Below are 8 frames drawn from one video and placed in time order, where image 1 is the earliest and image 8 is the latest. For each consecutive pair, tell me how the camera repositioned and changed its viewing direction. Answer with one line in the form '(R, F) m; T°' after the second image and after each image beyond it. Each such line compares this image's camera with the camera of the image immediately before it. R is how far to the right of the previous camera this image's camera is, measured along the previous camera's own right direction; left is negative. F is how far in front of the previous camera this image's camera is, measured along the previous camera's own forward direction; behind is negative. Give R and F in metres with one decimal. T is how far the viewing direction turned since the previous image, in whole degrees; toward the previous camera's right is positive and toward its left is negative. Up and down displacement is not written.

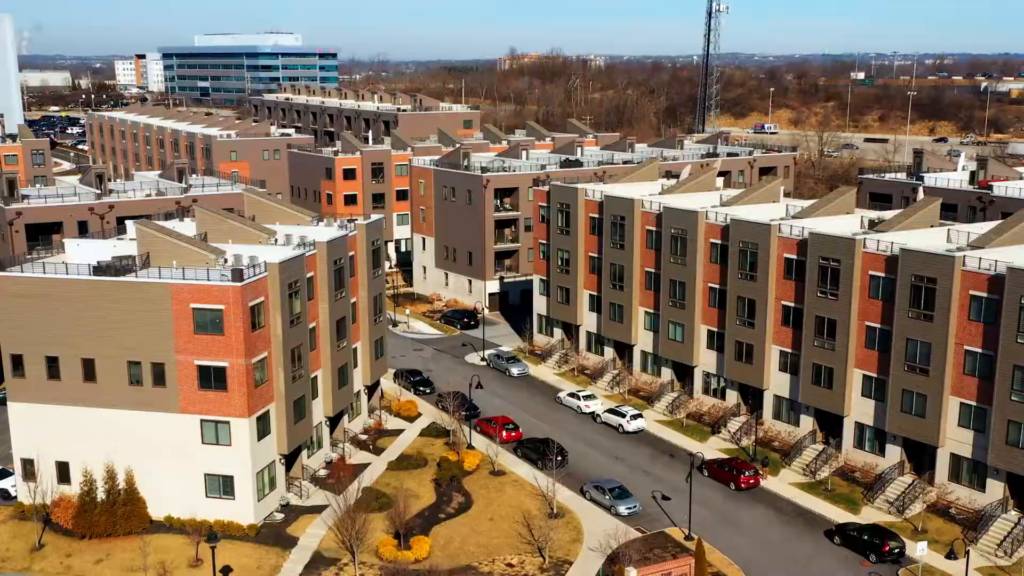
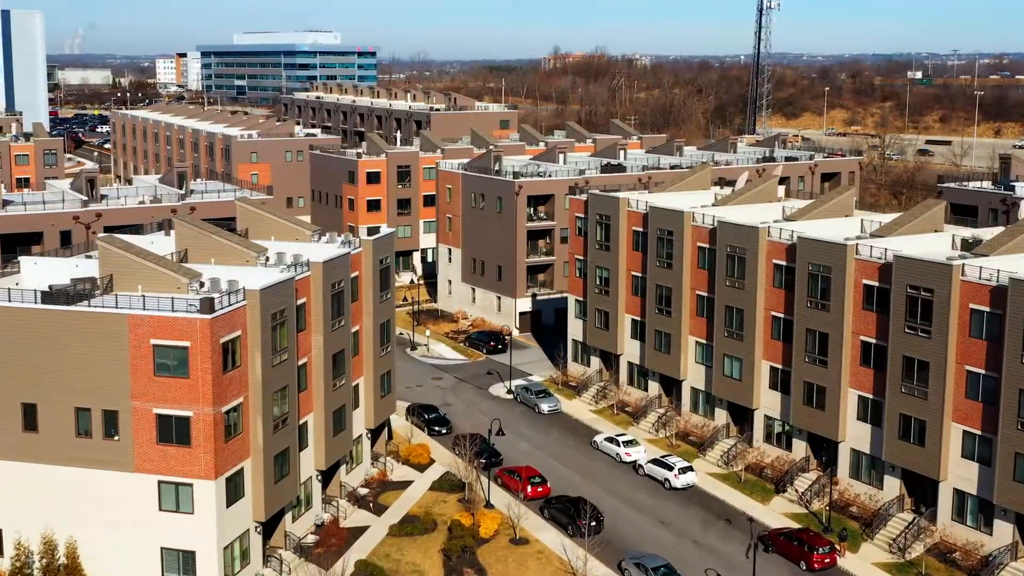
(+0.6, +8.6) m; -2°
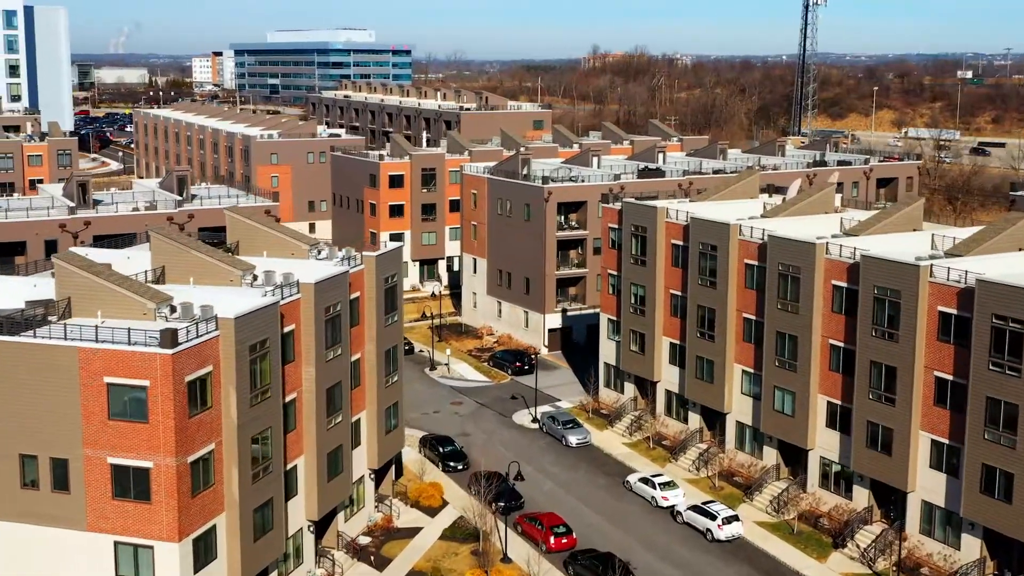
(+0.6, +6.0) m; -2°
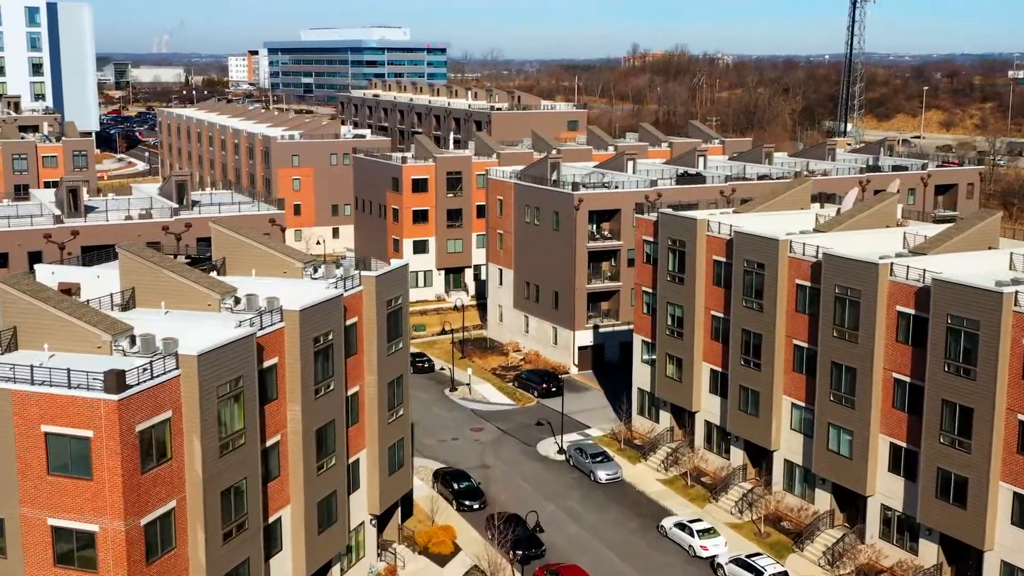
(+0.6, +5.3) m; -2°
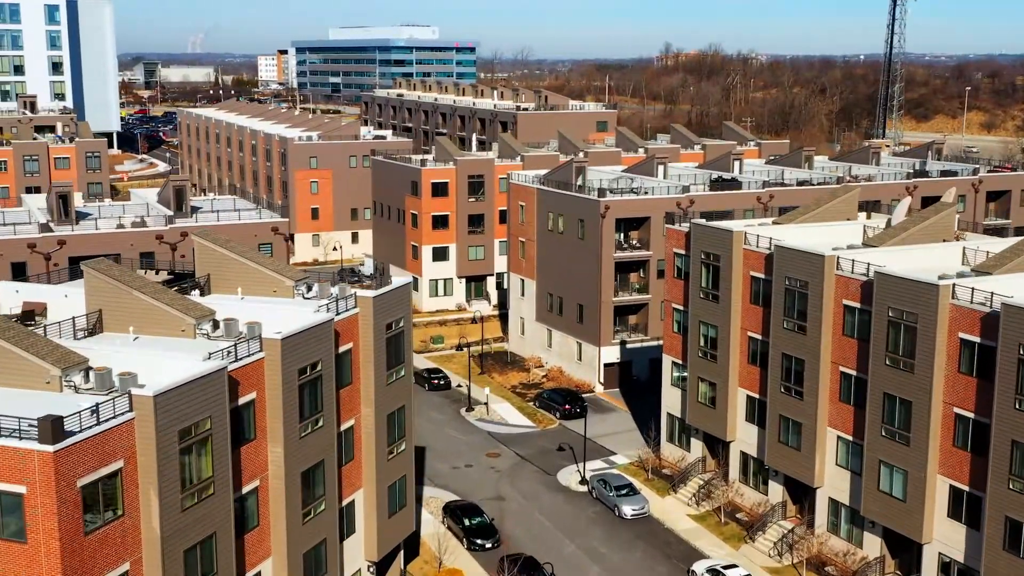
(+0.5, +4.2) m; -1°
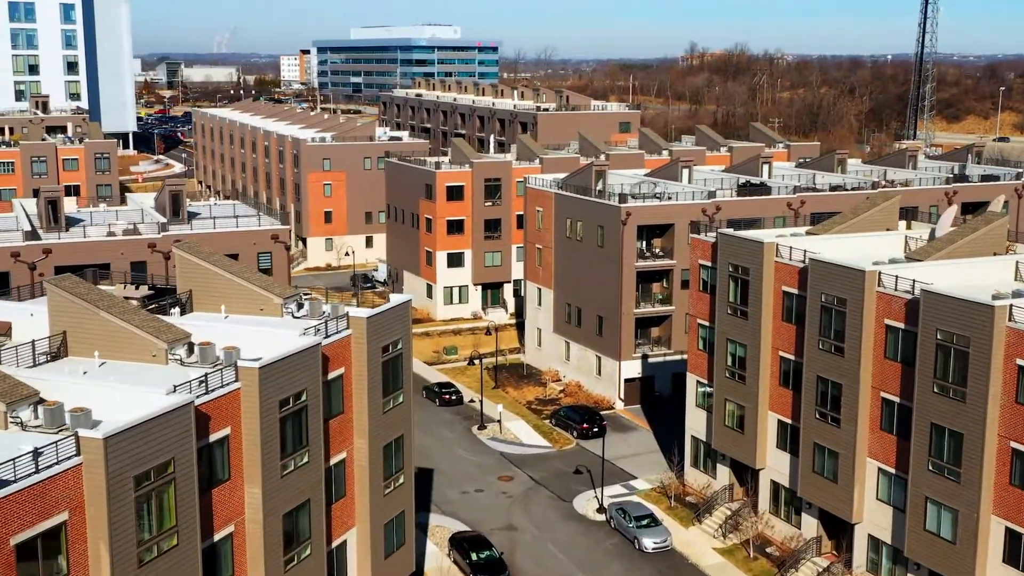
(+0.4, +3.3) m; -1°
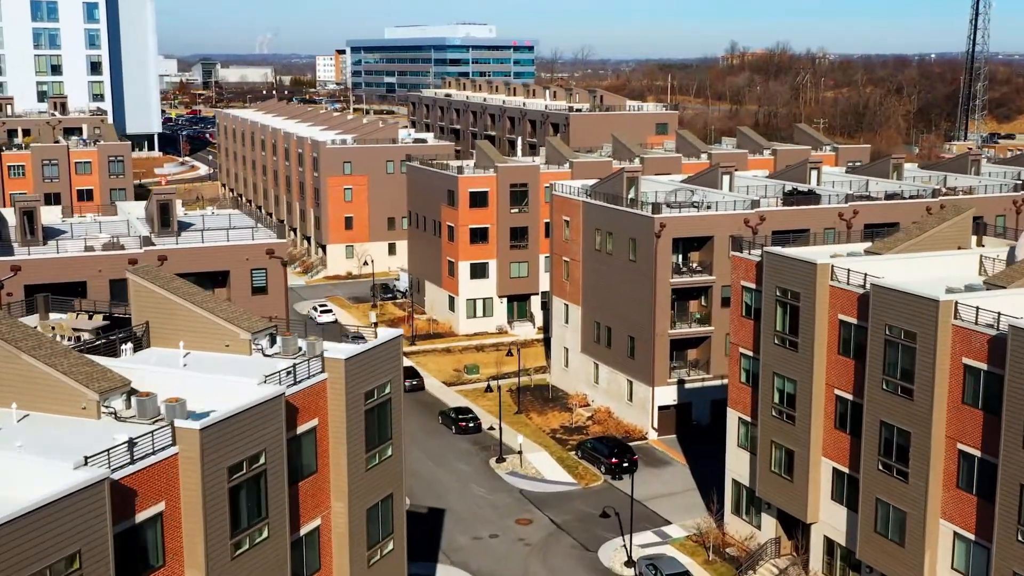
(+0.6, +5.1) m; -2°
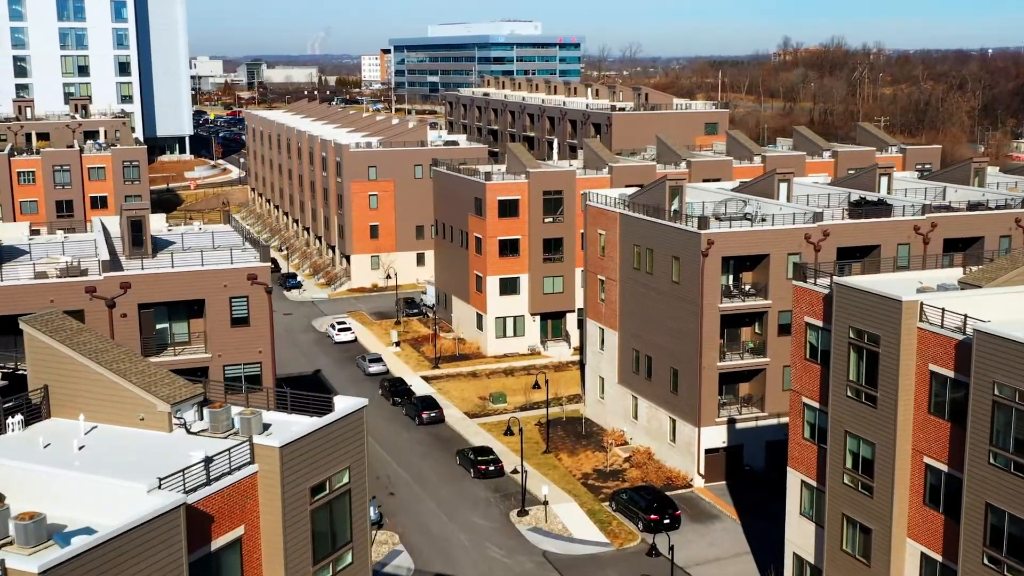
(+0.9, +6.7) m; -2°
